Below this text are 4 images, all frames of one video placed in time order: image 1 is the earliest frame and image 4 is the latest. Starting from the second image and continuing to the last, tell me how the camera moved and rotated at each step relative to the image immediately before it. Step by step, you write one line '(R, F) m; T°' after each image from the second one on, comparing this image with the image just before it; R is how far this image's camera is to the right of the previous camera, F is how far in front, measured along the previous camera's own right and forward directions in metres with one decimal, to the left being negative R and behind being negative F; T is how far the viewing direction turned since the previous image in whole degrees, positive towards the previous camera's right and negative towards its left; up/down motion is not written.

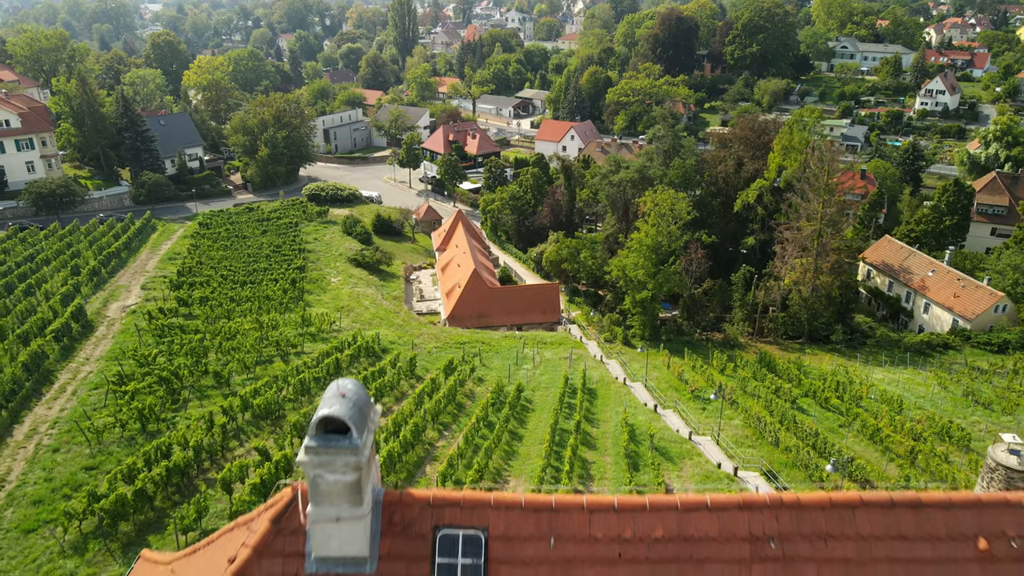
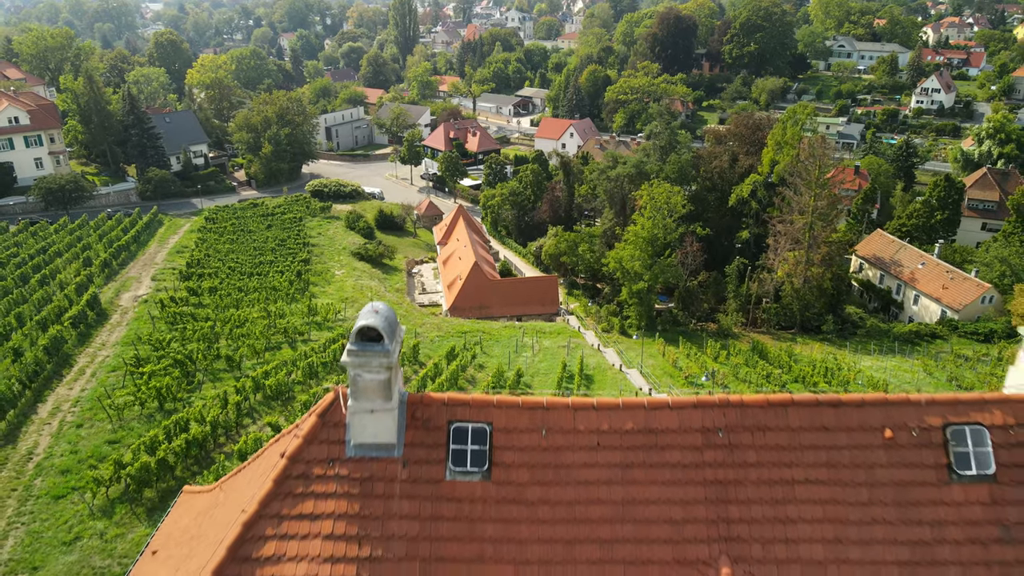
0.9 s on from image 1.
(0.0, -1.1) m; 0°
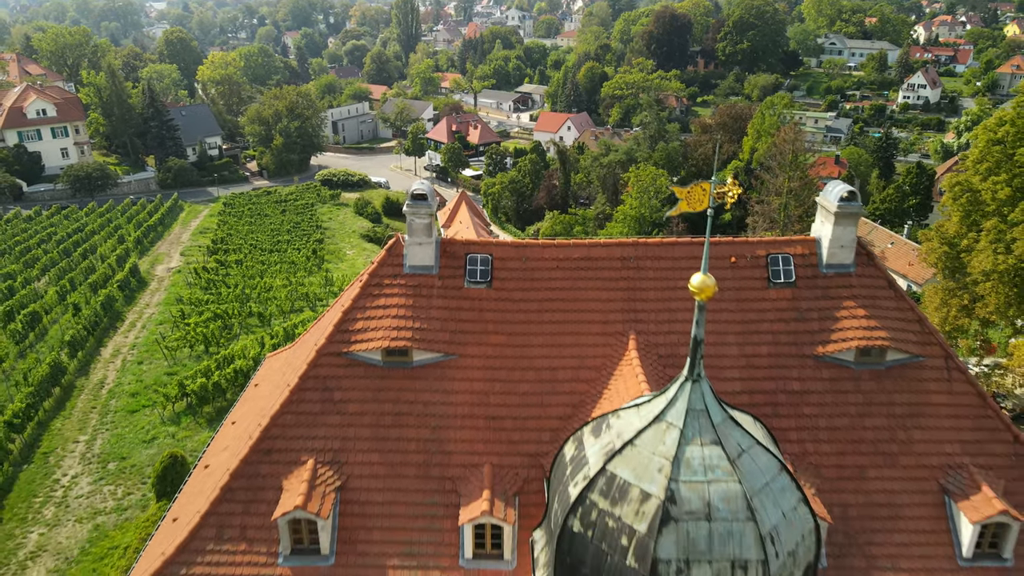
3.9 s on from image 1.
(+0.1, -3.4) m; 0°
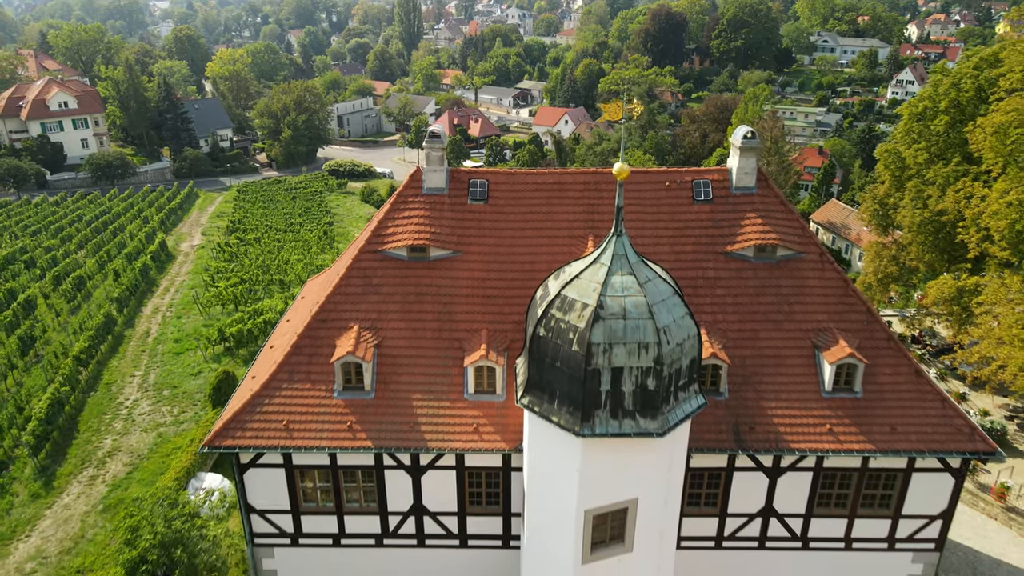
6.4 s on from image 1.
(+0.2, -3.1) m; 0°
